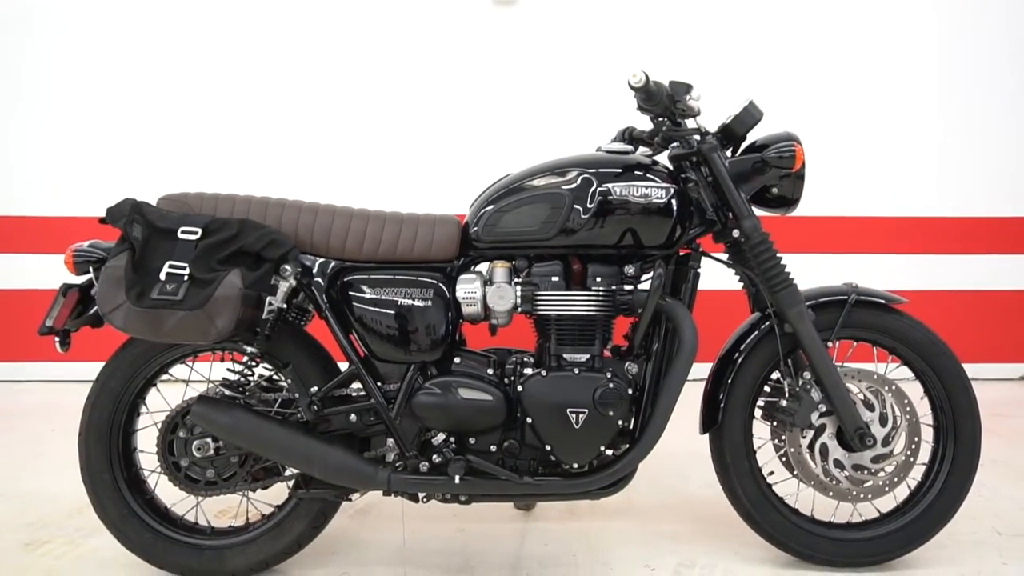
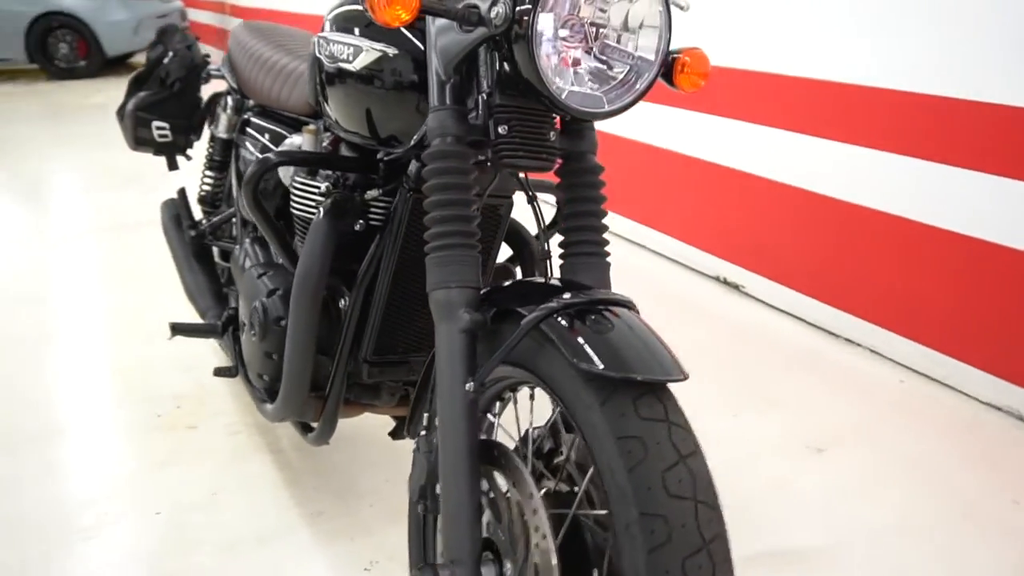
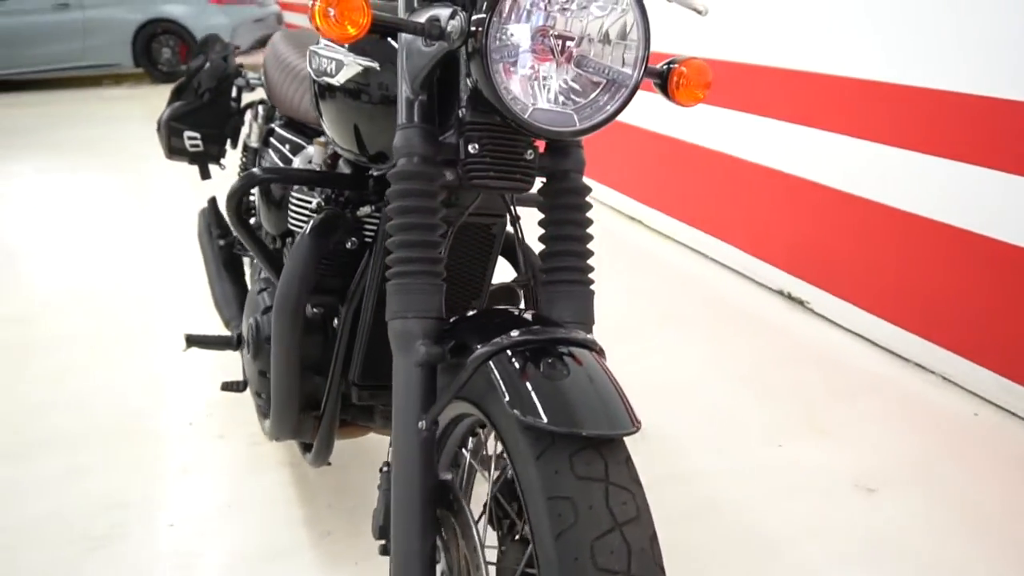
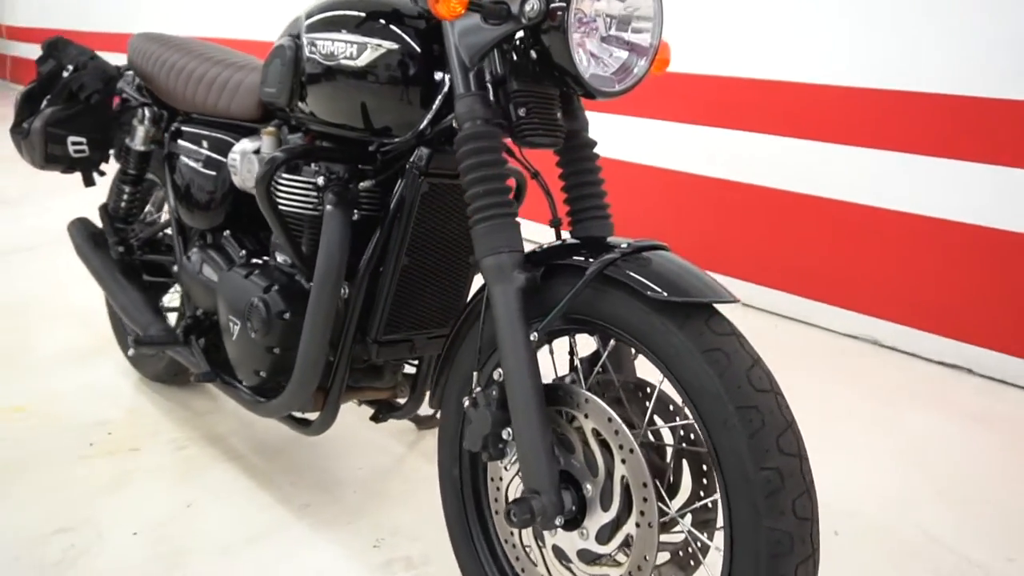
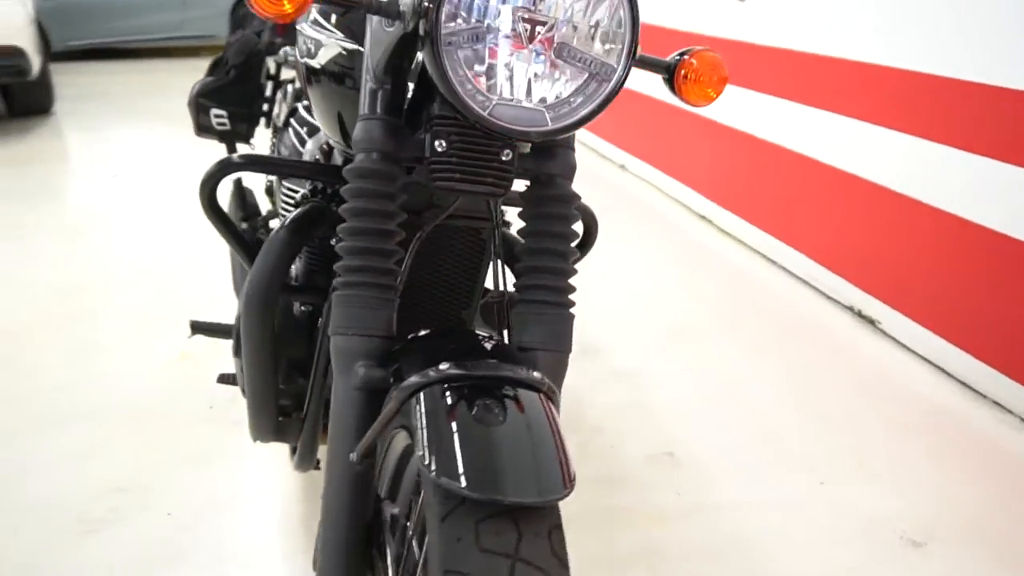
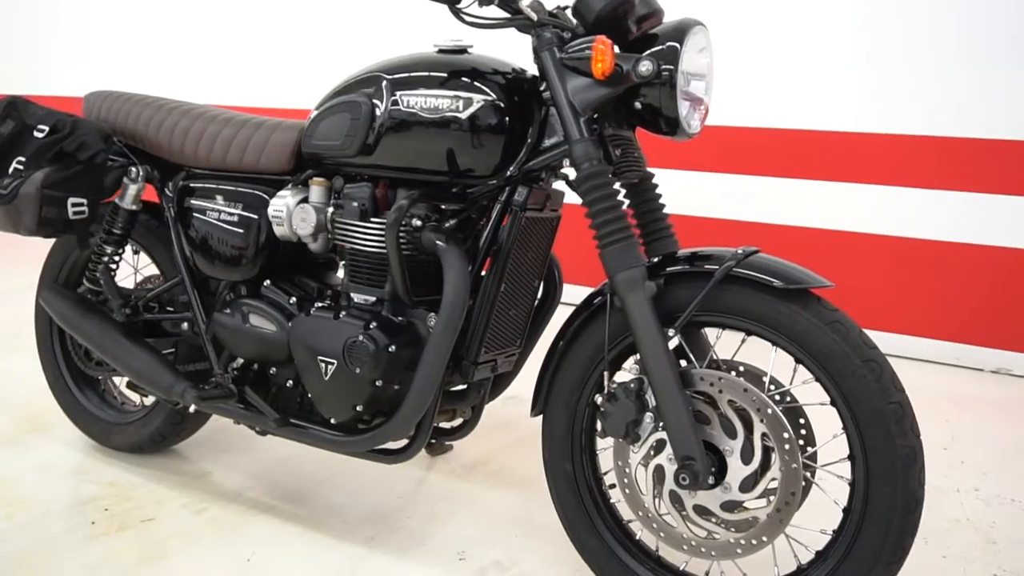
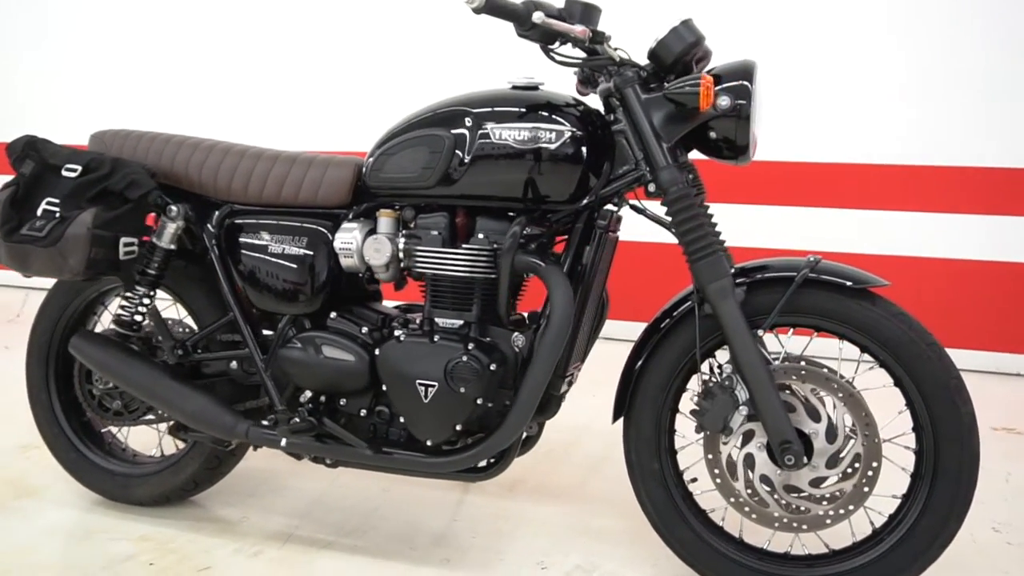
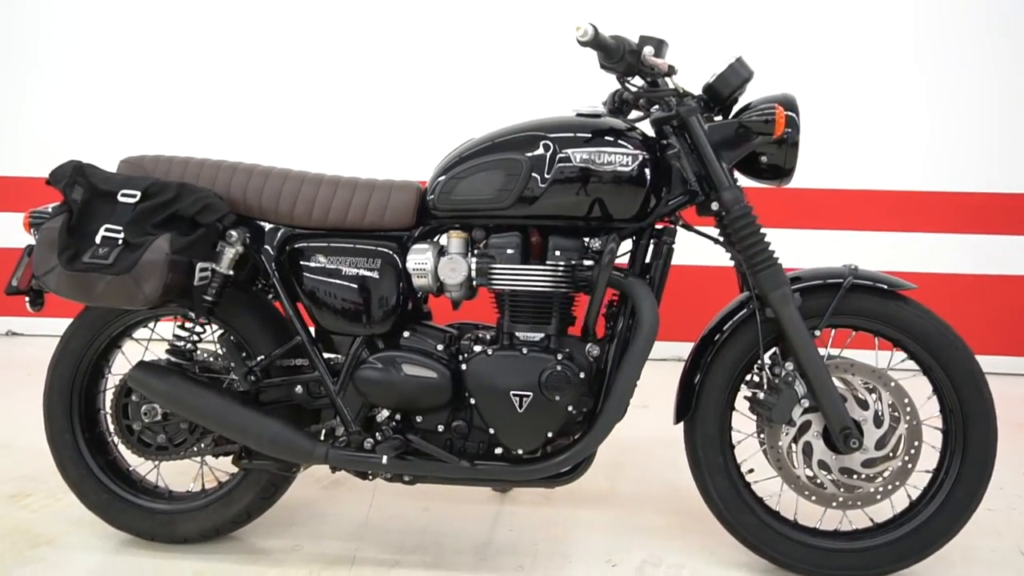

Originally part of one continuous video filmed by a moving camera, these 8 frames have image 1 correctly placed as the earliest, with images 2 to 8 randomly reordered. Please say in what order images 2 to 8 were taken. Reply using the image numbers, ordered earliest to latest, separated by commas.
8, 7, 6, 4, 2, 3, 5
